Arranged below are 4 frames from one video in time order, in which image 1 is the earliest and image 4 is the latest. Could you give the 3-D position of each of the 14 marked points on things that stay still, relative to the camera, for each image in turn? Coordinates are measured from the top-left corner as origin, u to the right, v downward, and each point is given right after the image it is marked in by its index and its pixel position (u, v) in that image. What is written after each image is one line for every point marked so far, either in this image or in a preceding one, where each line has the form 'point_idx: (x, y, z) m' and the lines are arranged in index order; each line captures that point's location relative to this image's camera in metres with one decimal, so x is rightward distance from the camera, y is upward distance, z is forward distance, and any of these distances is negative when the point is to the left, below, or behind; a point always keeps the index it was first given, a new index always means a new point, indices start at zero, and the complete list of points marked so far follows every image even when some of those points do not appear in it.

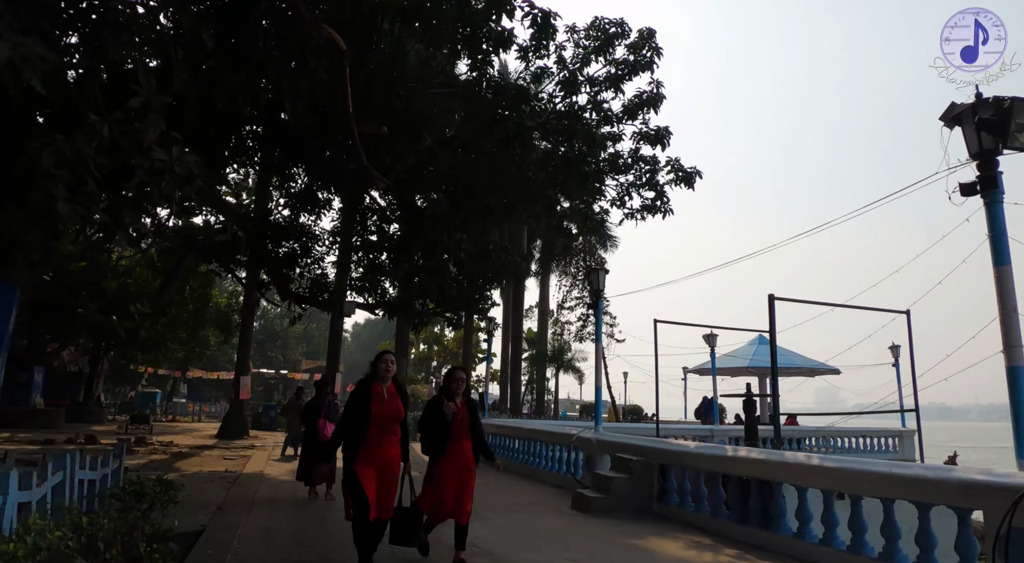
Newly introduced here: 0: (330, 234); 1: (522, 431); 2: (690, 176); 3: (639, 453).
0: (-3.7, +1.0, +13.3) m
1: (+0.2, -2.7, +11.8) m
2: (+2.5, +1.5, +9.1) m
3: (+1.6, -2.1, +7.9) m
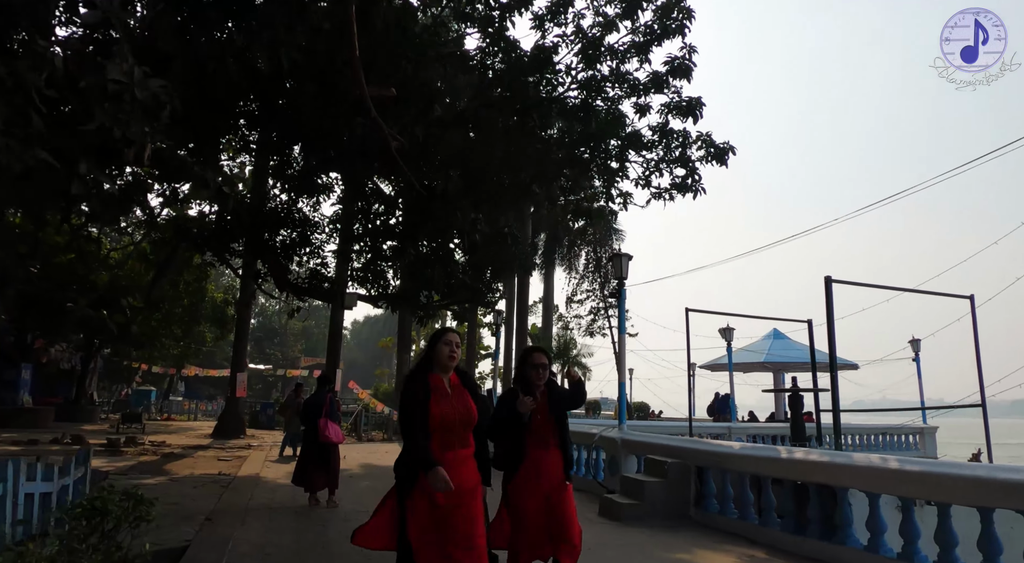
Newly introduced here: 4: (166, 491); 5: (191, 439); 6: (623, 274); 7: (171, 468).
0: (-3.5, +1.2, +12.6) m
1: (+0.4, -2.5, +11.1) m
2: (+2.7, +1.7, +8.4) m
3: (+1.8, -1.9, +7.2) m
4: (-4.1, -2.5, +7.8) m
5: (-8.0, -3.9, +16.2) m
6: (+1.5, +0.1, +8.9) m
7: (-5.2, -2.9, +10.0) m
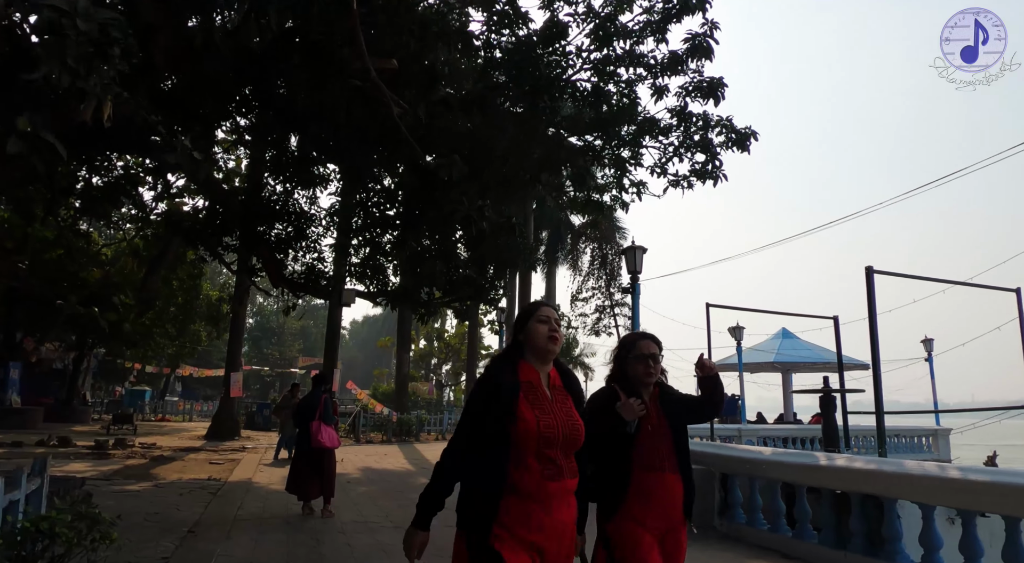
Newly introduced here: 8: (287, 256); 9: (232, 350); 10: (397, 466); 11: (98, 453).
0: (-3.4, +1.3, +12.1) m
1: (+0.5, -2.4, +10.6) m
2: (+2.8, +1.7, +7.9) m
3: (+1.9, -1.8, +6.7) m
4: (-4.0, -2.4, +7.3) m
5: (-7.9, -3.8, +15.7) m
6: (+1.6, +0.2, +8.4) m
7: (-5.2, -2.8, +9.5) m
8: (-4.4, +0.5, +12.8) m
9: (-7.8, -1.9, +18.1) m
10: (-2.1, -3.4, +12.0) m
11: (-7.3, -3.0, +11.6) m
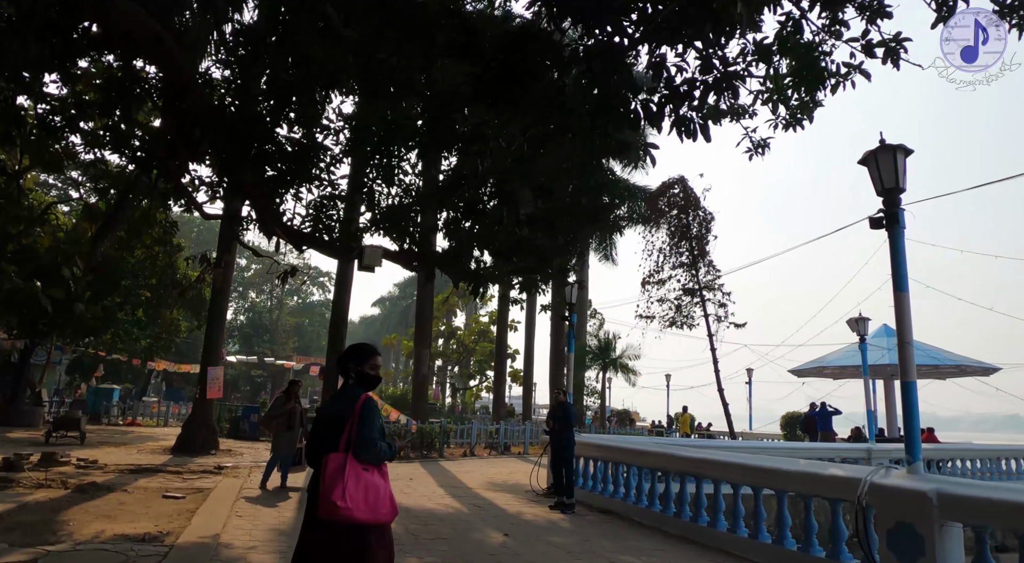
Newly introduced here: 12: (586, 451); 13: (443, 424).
0: (-2.2, +1.9, +8.4) m
1: (+1.7, -1.9, +6.9) m
2: (+4.1, +2.3, +4.3) m
3: (+3.1, -1.3, +3.1) m
4: (-2.8, -1.7, +3.6) m
5: (-6.8, -3.2, +12.0) m
6: (+2.9, +0.7, +4.8) m
7: (-4.0, -2.1, +5.9) m
8: (-3.2, +1.1, +9.2) m
9: (-6.6, -1.3, +14.5) m
10: (-1.0, -2.8, +8.3) m
11: (-6.2, -2.4, +7.9) m
12: (+1.0, -2.3, +9.0) m
13: (-1.7, -3.5, +15.8) m
